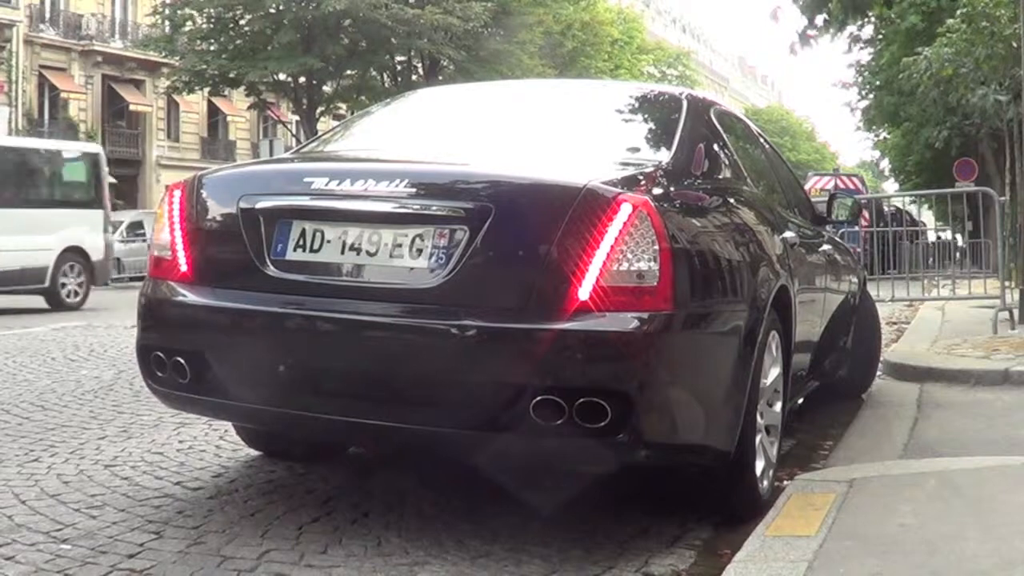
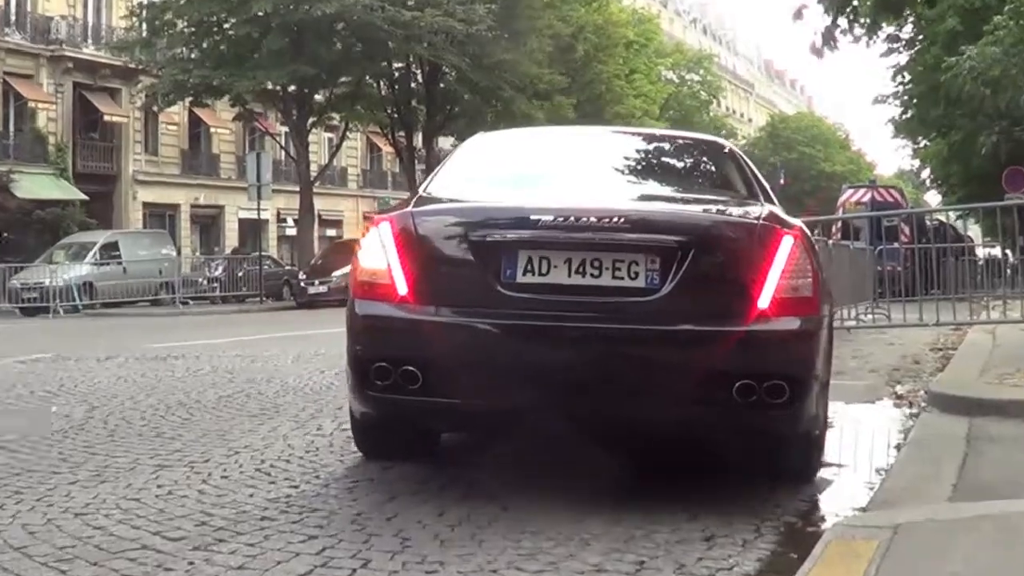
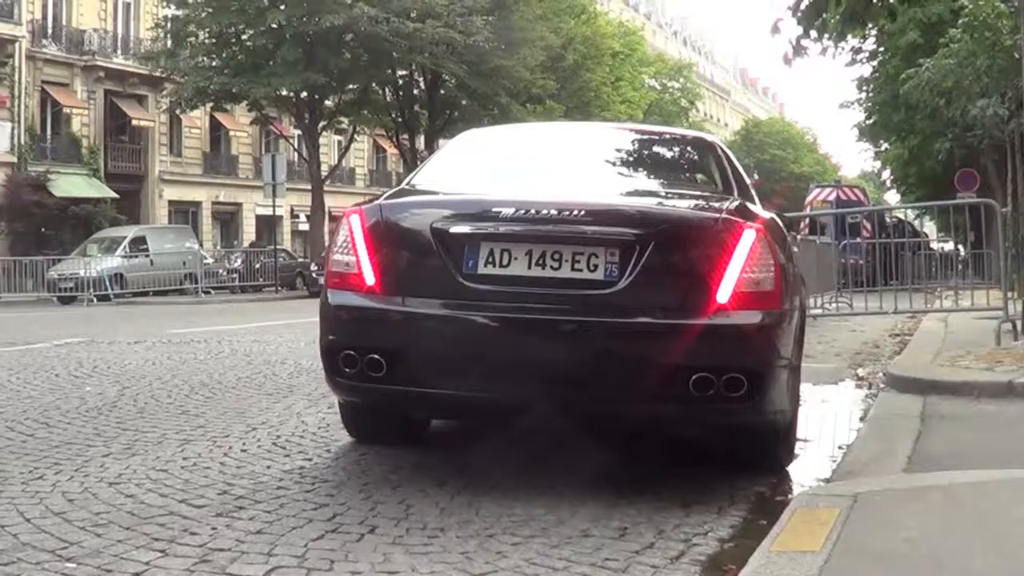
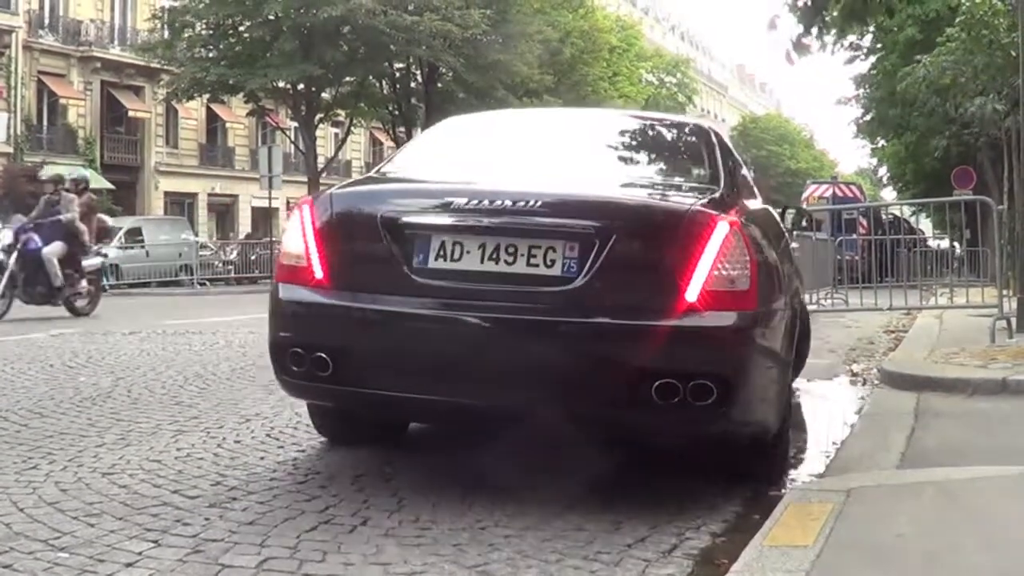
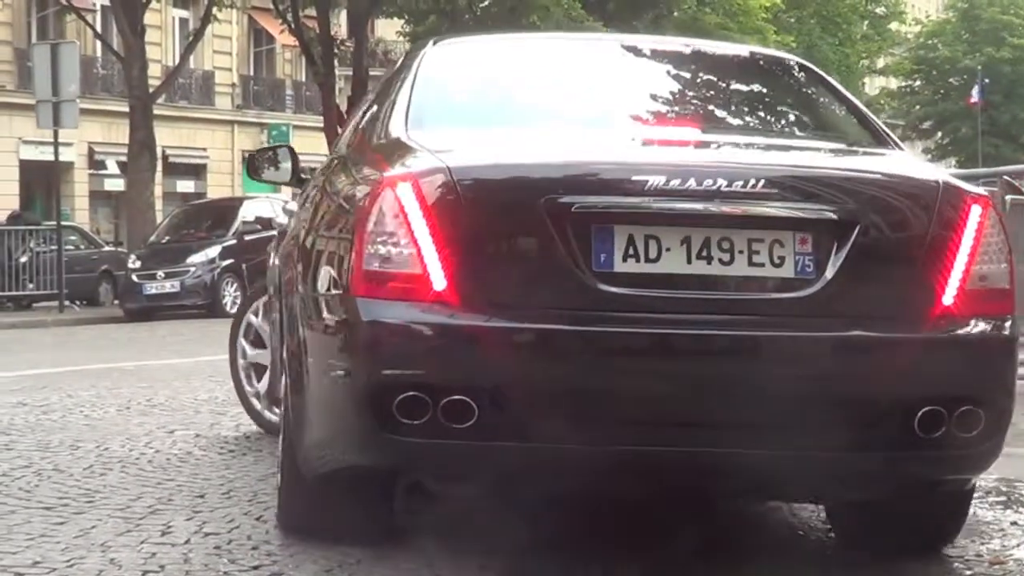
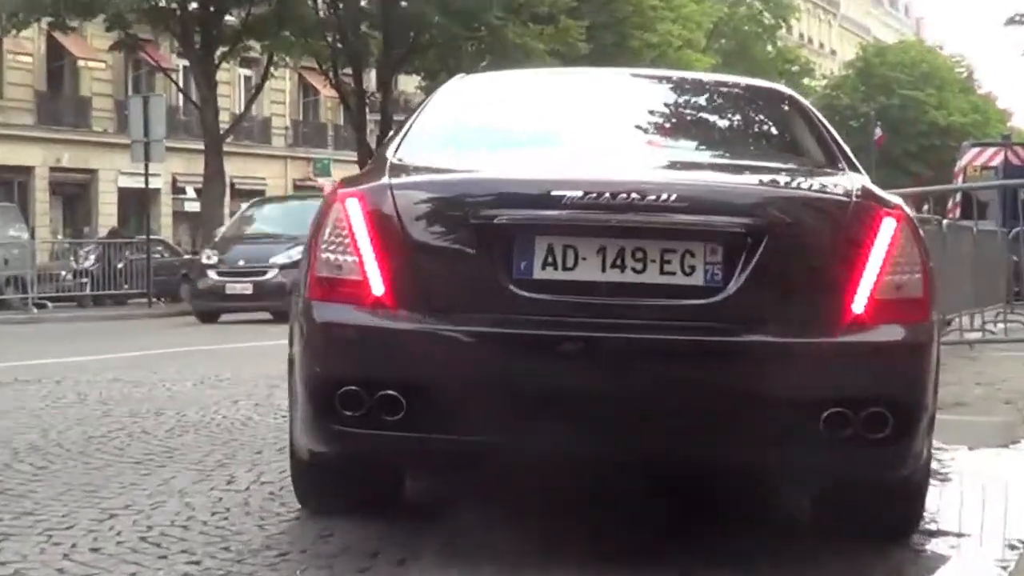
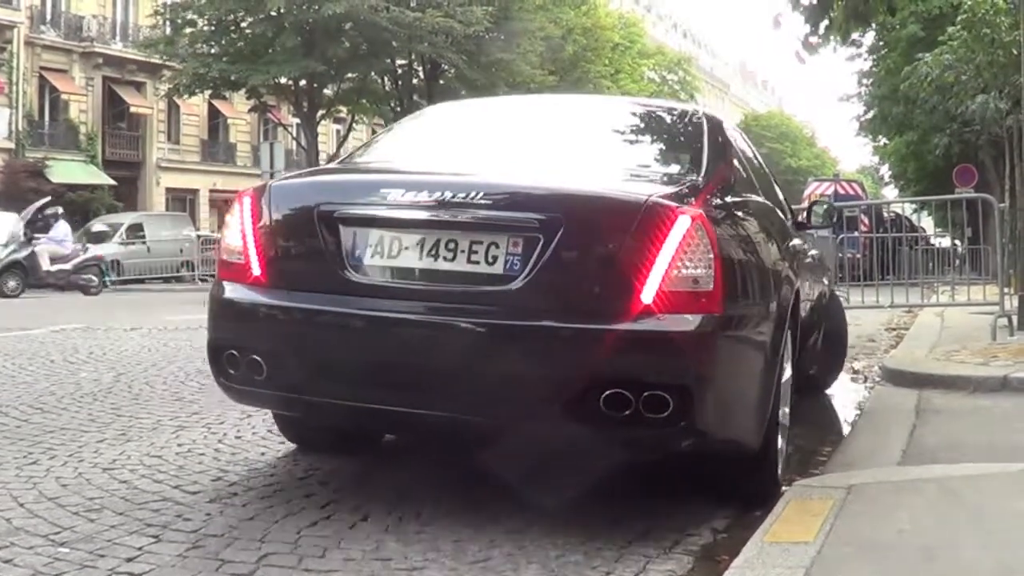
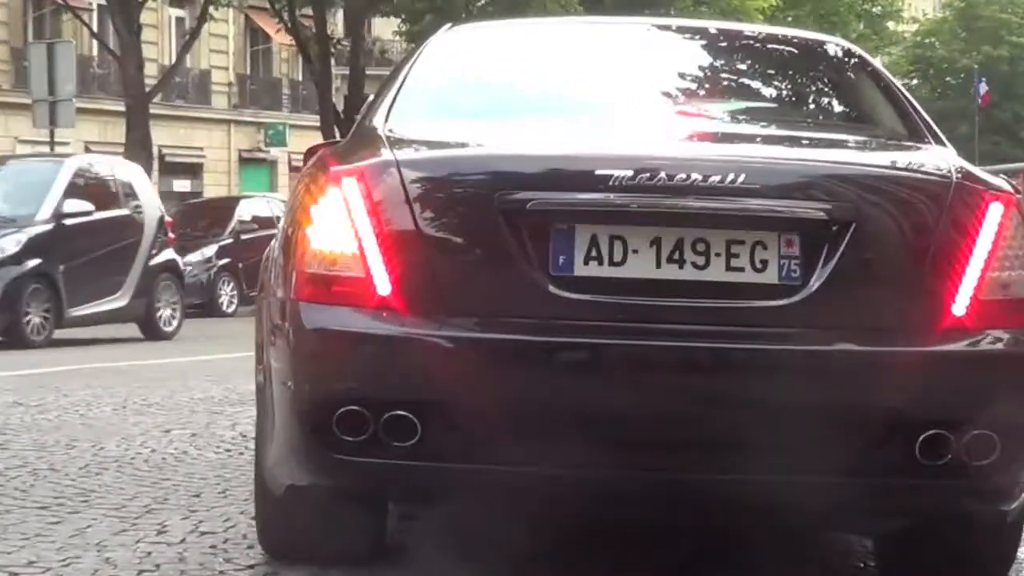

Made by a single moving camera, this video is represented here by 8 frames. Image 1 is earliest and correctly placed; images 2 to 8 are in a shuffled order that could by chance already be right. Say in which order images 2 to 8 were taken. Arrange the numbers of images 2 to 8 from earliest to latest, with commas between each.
7, 4, 3, 2, 6, 8, 5
